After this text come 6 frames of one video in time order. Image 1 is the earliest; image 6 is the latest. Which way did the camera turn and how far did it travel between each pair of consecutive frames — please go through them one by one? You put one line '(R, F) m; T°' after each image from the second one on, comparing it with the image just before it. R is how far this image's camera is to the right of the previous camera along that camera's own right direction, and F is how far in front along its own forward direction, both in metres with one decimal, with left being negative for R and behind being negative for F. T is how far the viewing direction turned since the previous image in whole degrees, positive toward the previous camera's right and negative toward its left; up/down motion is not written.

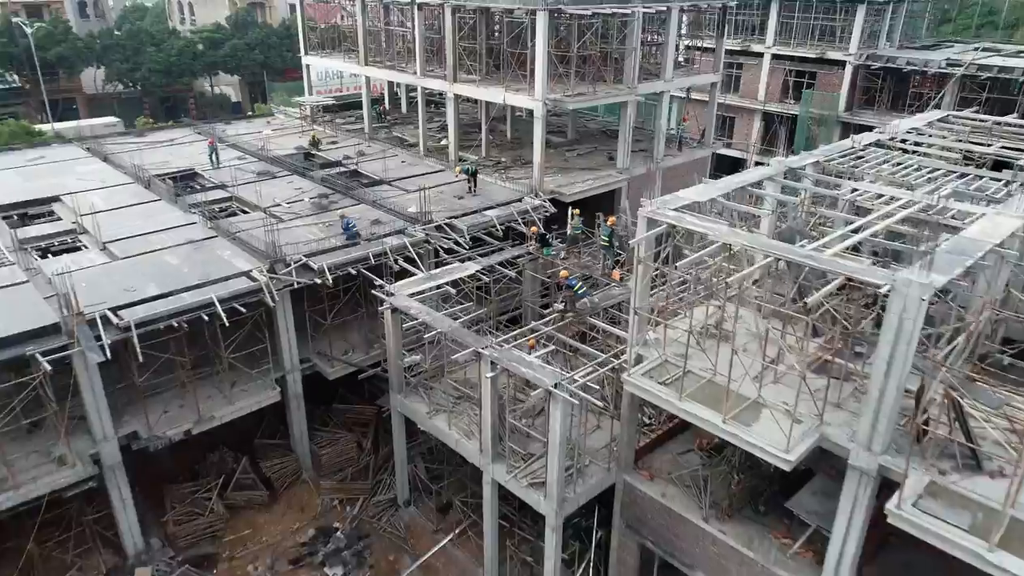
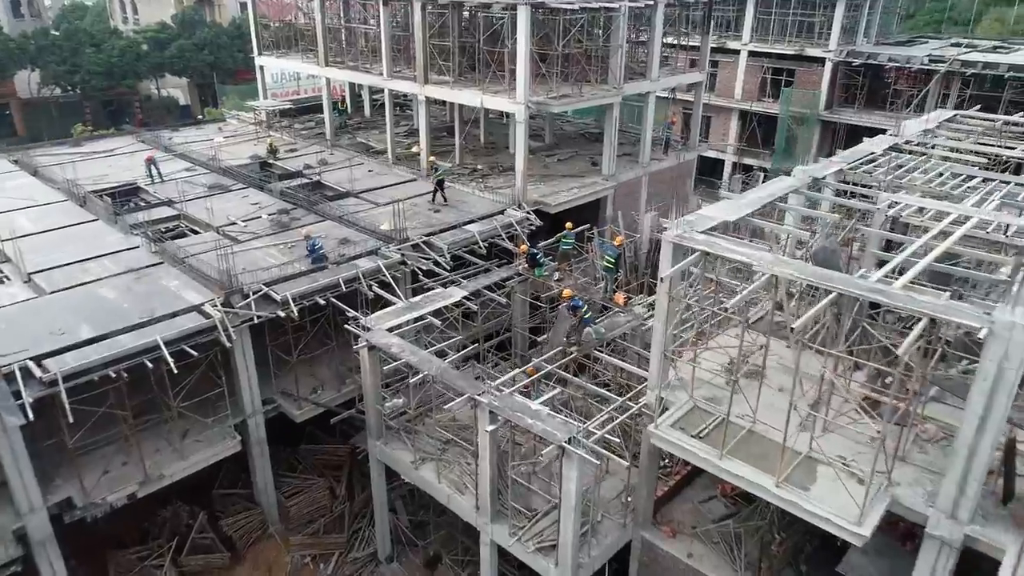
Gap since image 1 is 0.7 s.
(-0.7, +2.2) m; +3°
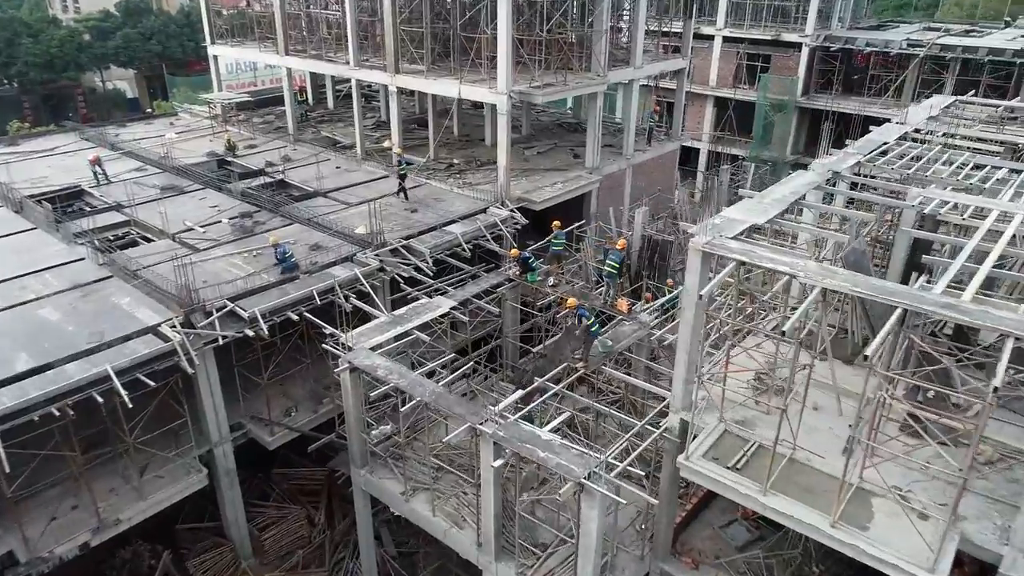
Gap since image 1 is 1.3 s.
(-0.7, +1.5) m; +3°
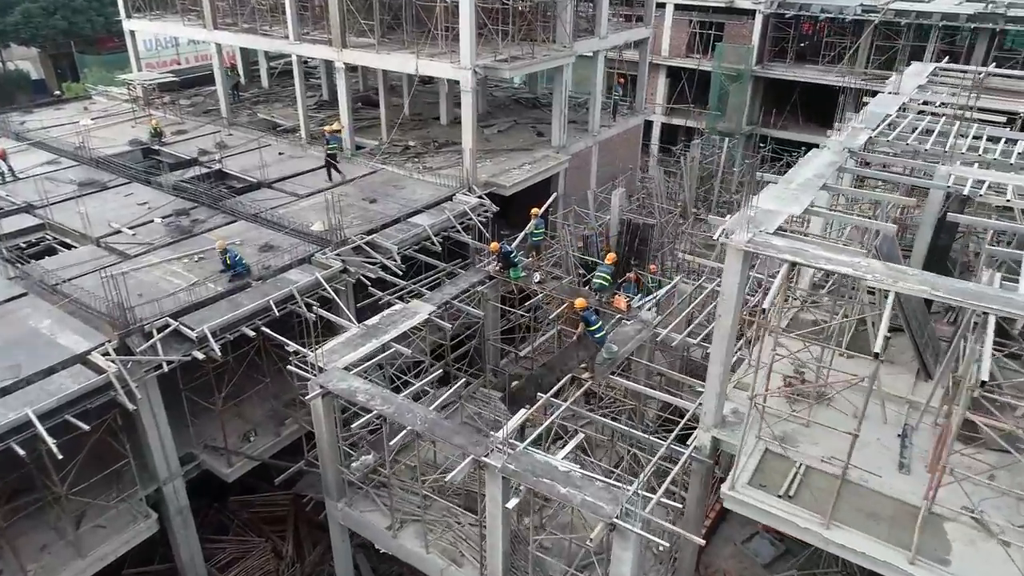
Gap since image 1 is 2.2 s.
(-0.9, +1.7) m; +5°
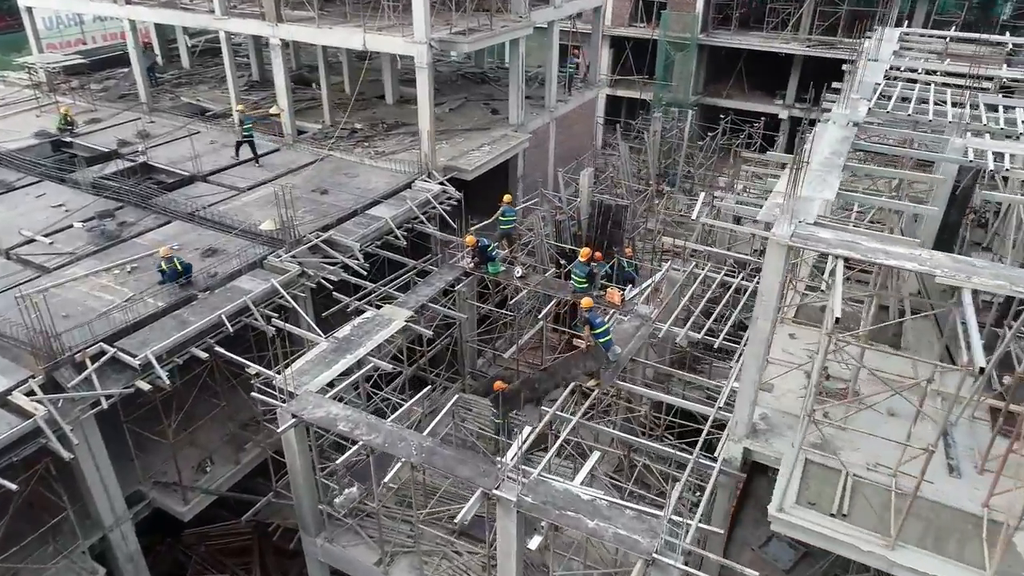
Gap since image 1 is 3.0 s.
(-0.9, +1.4) m; +5°
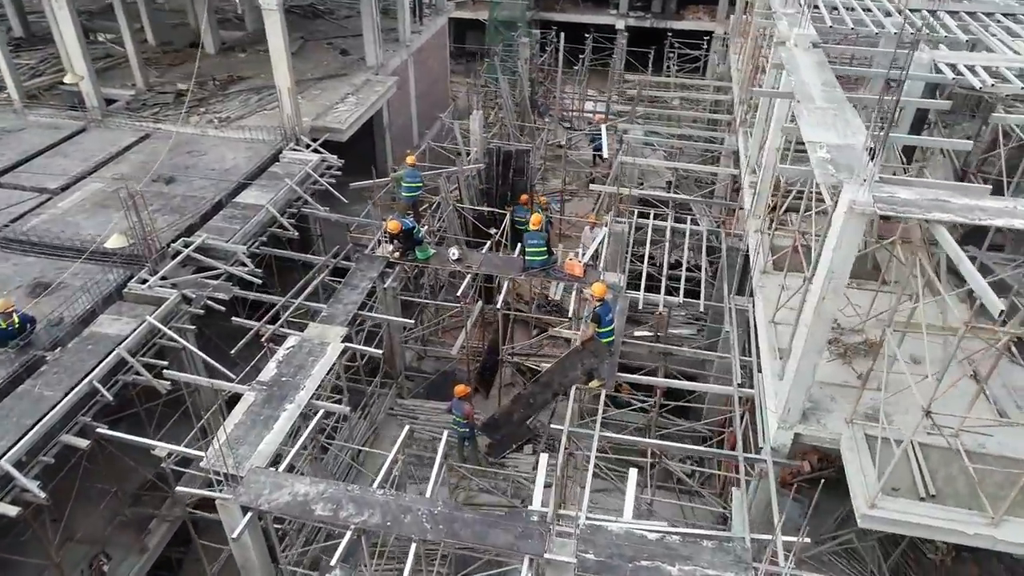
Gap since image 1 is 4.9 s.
(-1.8, +2.3) m; +14°
